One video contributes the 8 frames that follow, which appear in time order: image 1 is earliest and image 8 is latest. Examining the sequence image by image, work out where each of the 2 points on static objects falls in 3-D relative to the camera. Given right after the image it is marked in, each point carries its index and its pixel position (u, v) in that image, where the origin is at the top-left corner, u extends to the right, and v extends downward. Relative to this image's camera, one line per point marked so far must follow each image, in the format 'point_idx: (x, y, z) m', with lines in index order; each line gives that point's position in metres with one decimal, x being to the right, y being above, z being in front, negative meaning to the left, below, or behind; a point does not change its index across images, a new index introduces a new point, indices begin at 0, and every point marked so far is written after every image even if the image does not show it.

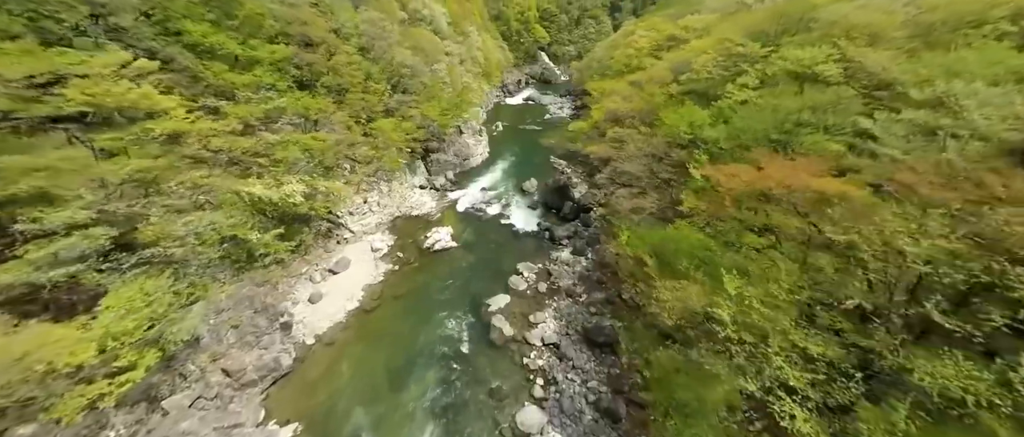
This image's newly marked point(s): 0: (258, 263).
0: (-14.3, -2.6, +18.0) m
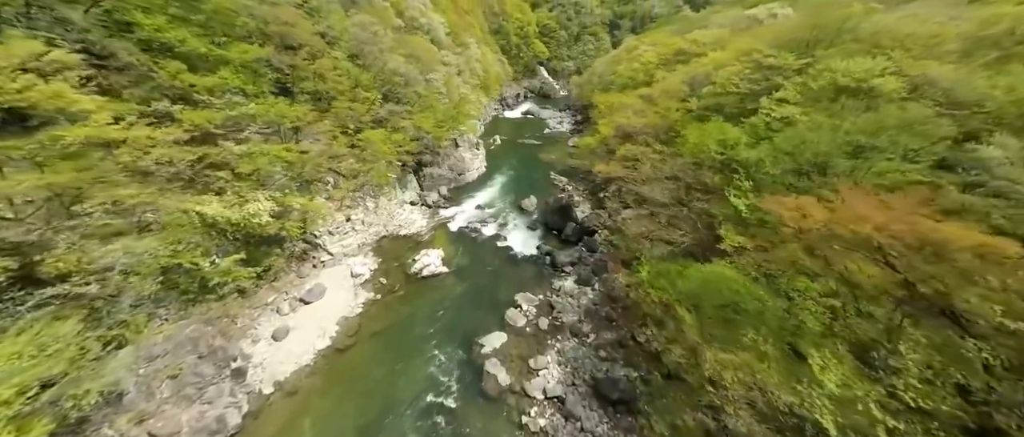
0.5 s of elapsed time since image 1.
0: (-14.4, -3.6, +15.3) m
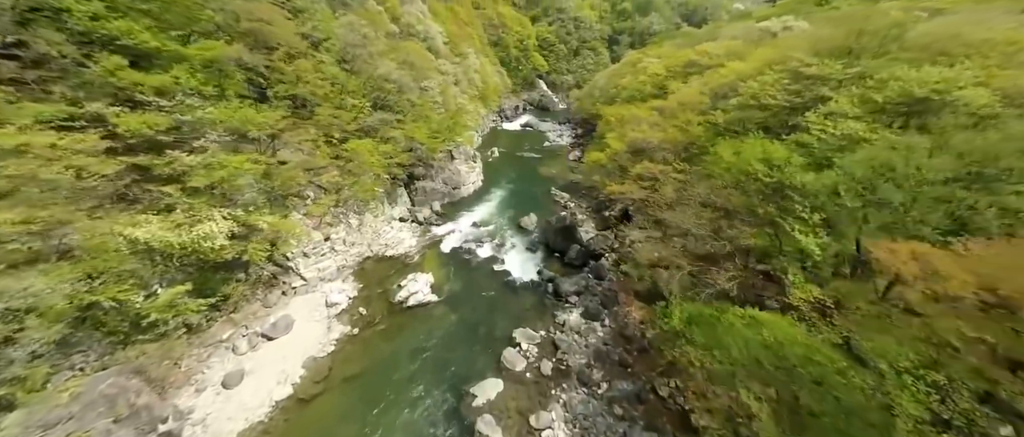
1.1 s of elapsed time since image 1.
0: (-14.4, -4.6, +12.7) m
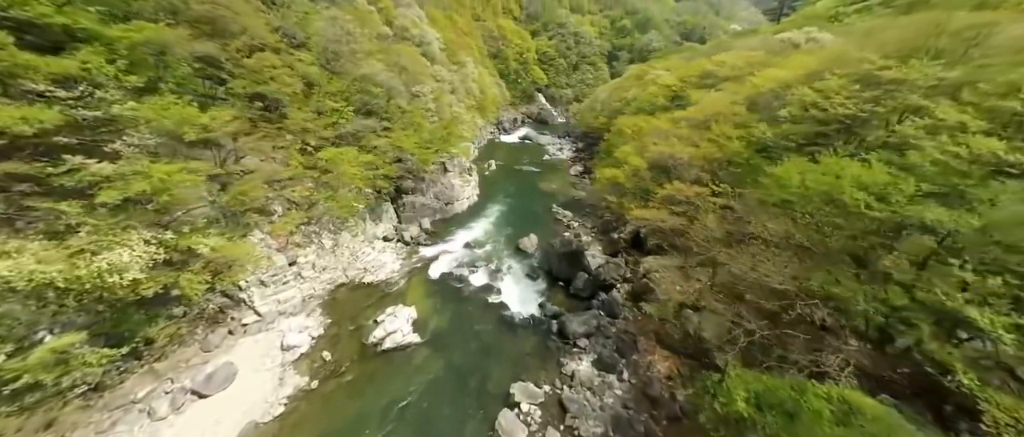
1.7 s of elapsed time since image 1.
0: (-14.5, -5.3, +9.3) m
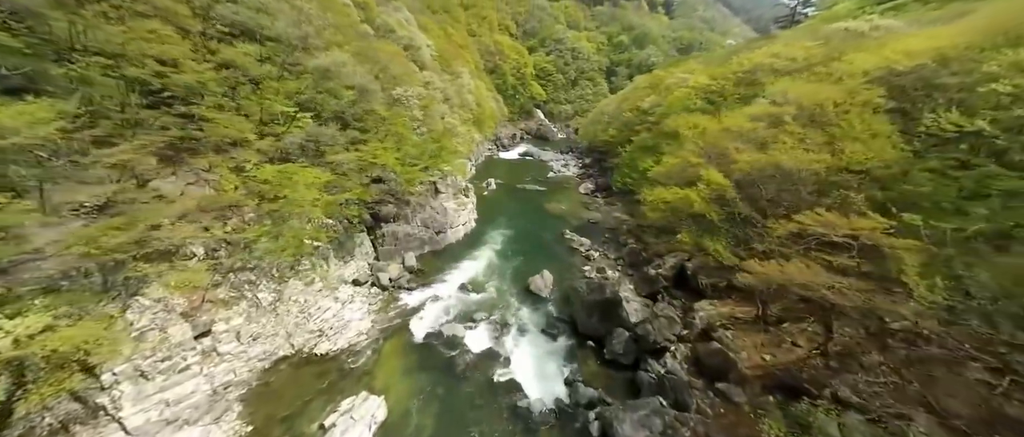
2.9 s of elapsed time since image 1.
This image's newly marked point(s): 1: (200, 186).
0: (-13.8, -6.8, +3.4) m
1: (-13.6, +1.4, +13.8) m
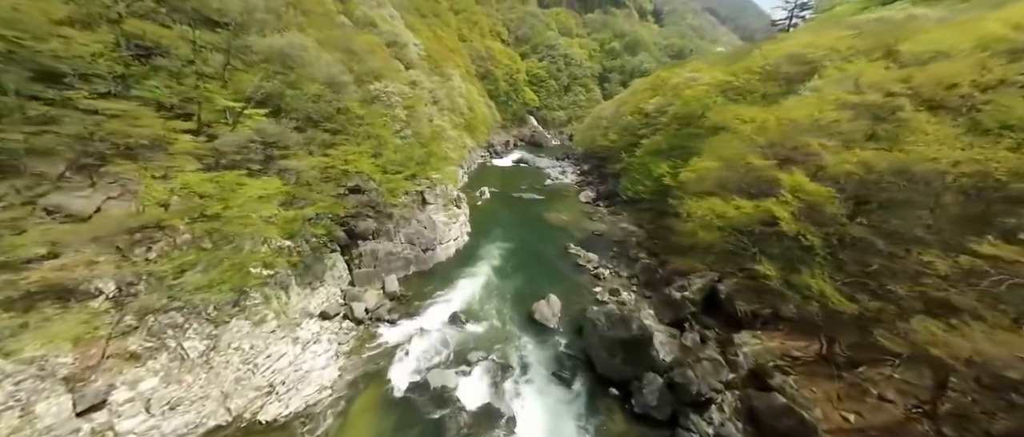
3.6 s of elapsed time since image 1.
0: (-13.3, -7.4, -0.1) m
1: (-13.4, +0.6, +10.5) m
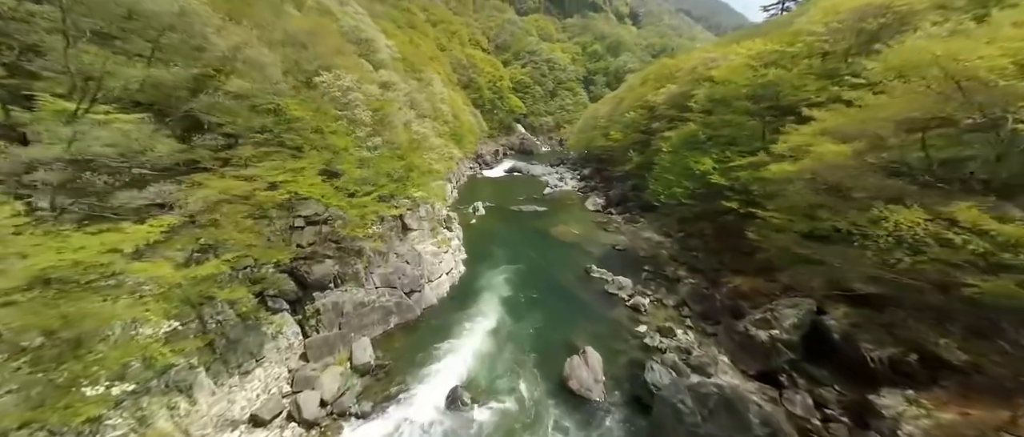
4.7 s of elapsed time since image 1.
0: (-11.7, -8.9, -5.5) m
1: (-12.8, -1.3, +5.3) m
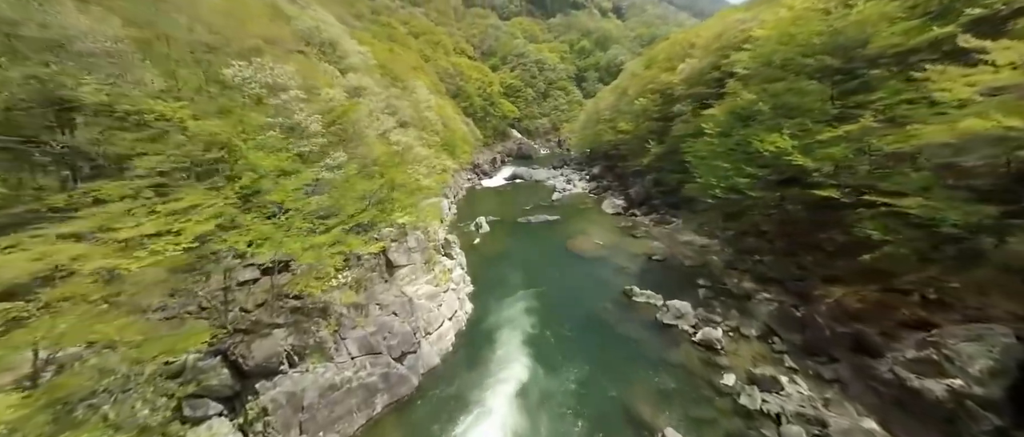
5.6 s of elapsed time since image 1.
0: (-10.3, -10.4, -9.7) m
1: (-12.0, -3.2, +1.2) m
